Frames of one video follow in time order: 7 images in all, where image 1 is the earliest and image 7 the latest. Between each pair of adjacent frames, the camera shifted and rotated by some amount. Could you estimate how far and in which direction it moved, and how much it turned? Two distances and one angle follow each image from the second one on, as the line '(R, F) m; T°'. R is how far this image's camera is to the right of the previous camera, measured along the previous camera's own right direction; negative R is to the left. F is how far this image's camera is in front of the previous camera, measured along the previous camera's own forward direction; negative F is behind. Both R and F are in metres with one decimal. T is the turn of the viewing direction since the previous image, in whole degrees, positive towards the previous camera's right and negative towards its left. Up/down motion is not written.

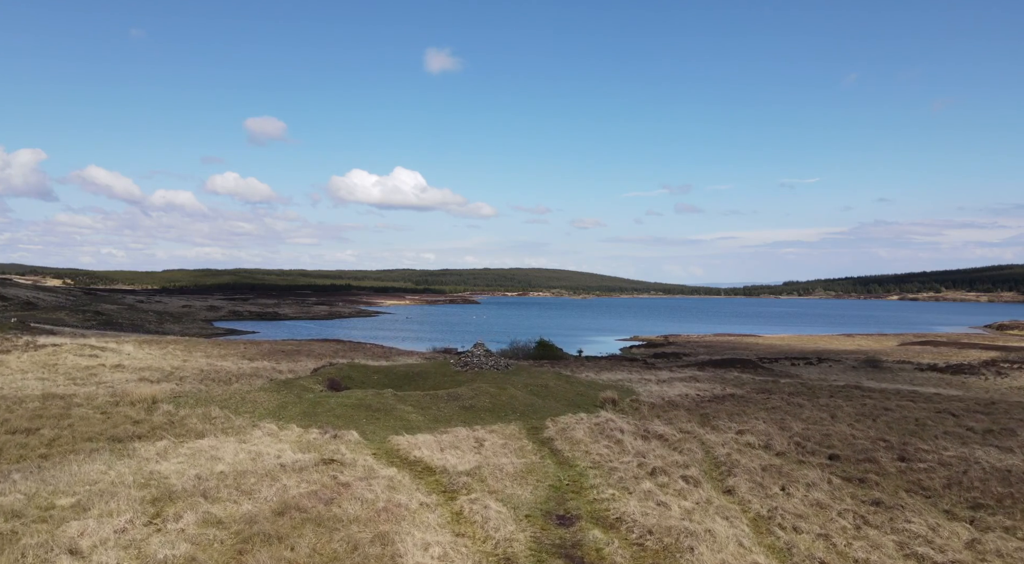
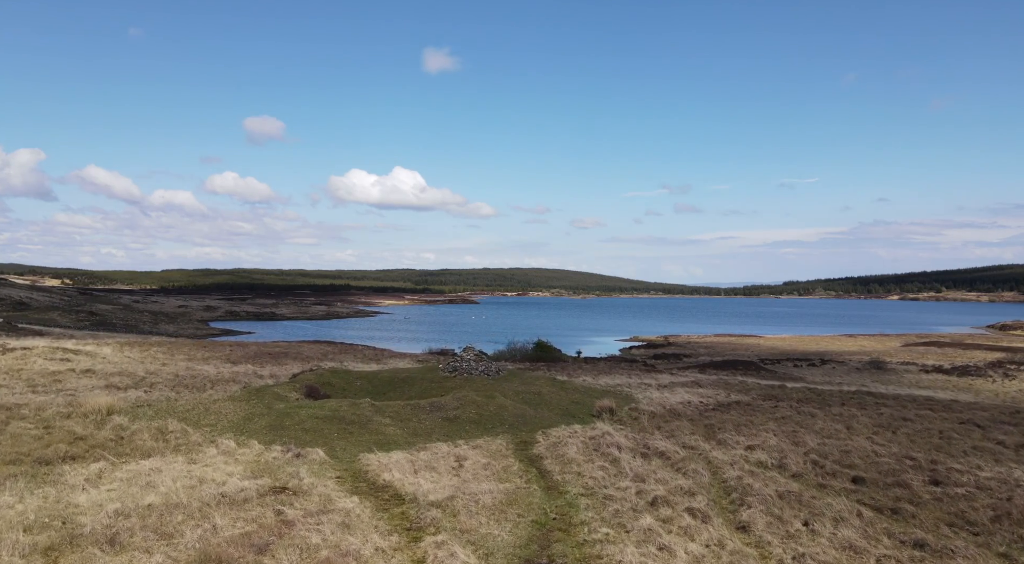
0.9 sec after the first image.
(+0.4, +2.1) m; 0°
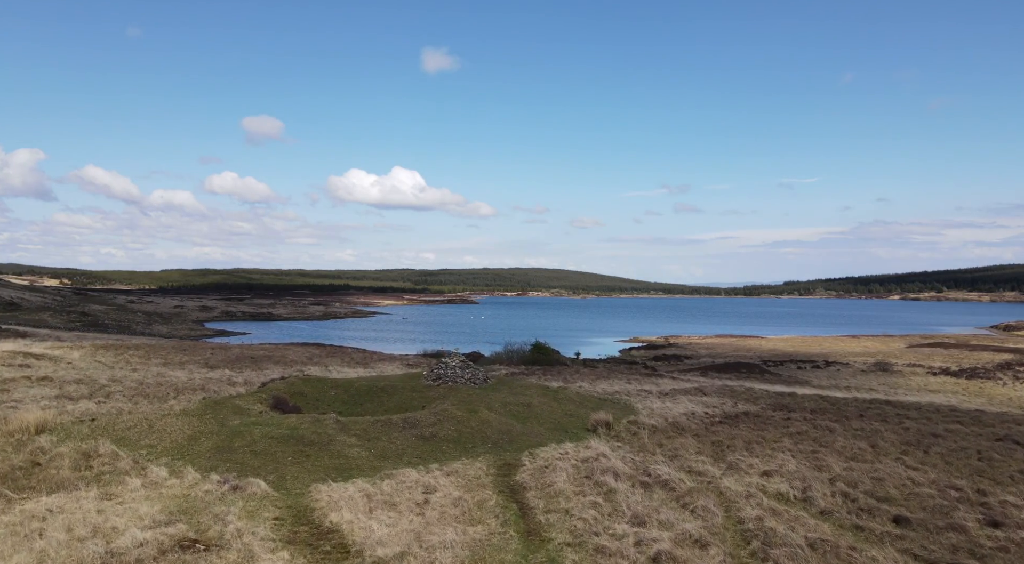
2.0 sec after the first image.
(+0.5, +2.7) m; 0°
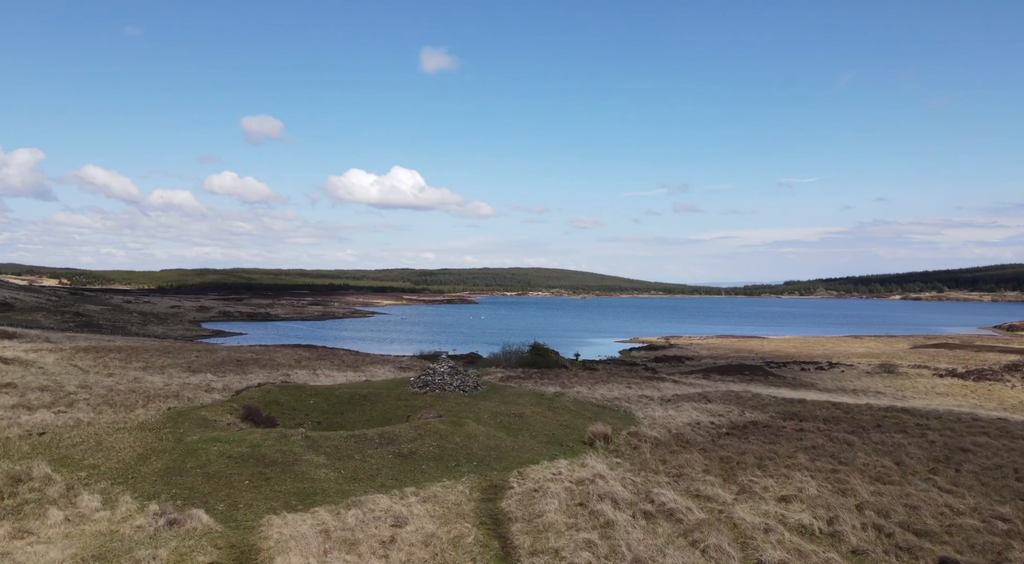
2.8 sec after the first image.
(+0.4, +2.1) m; 0°
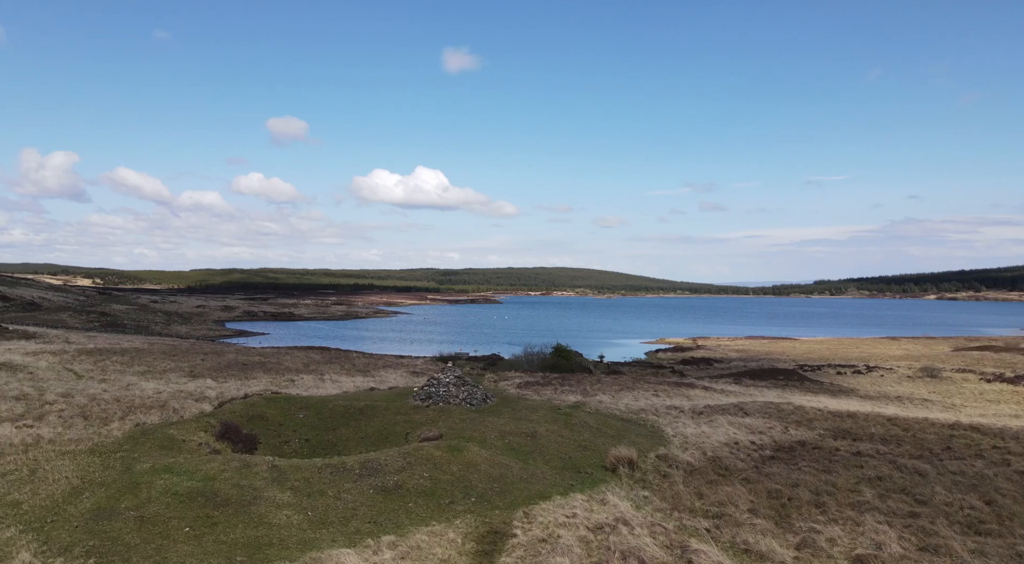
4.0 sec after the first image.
(+0.4, +3.2) m; -2°
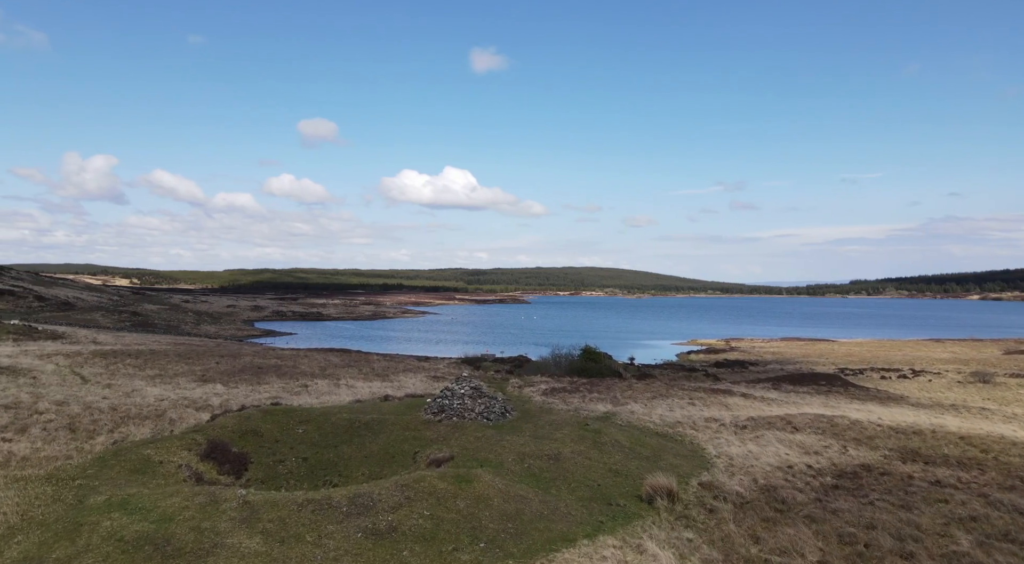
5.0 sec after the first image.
(+0.2, +2.8) m; -2°
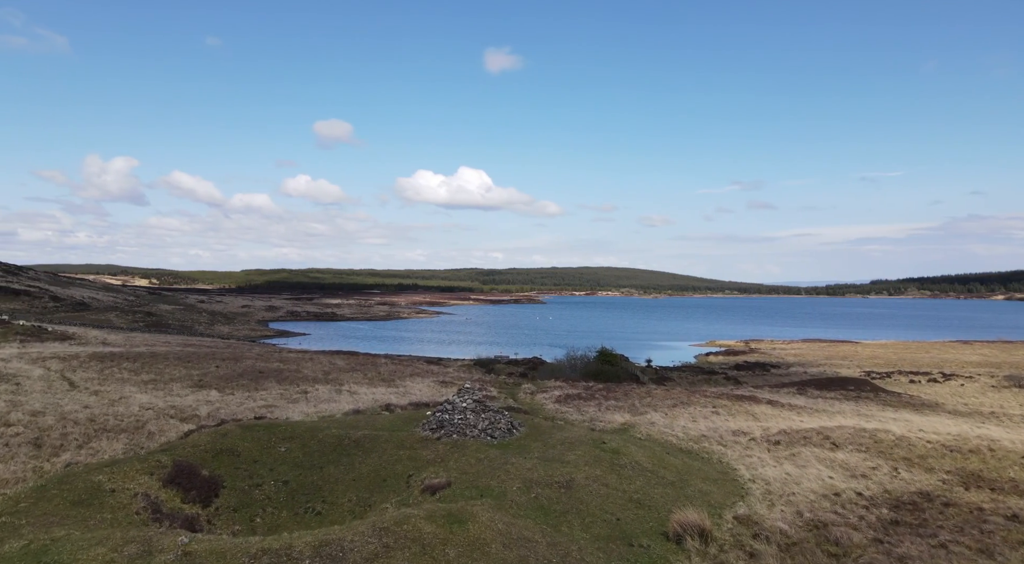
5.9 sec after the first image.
(+0.3, +2.6) m; -1°
